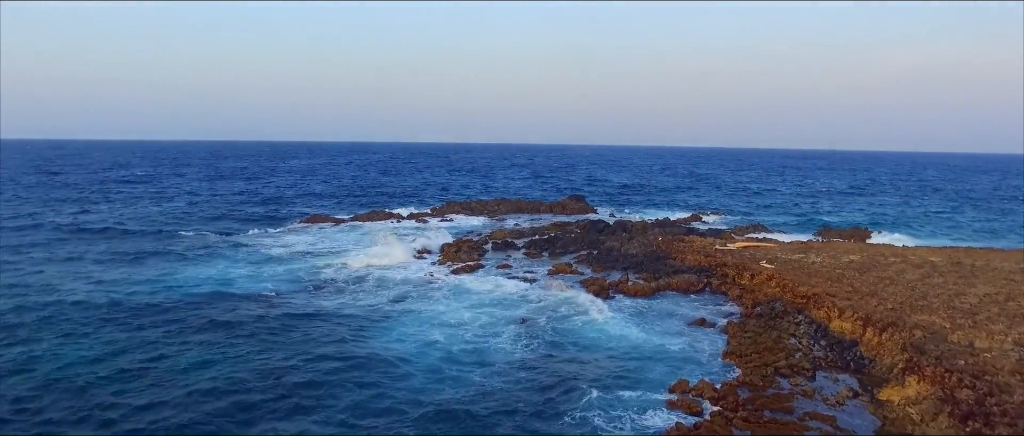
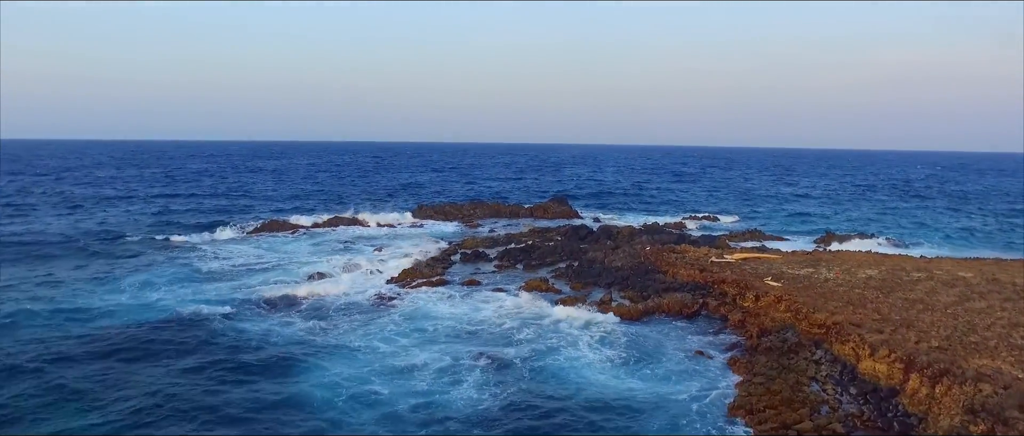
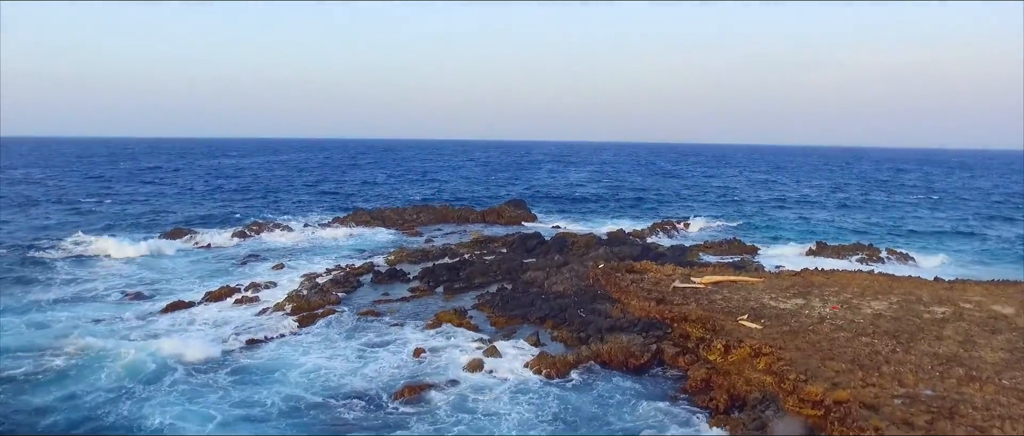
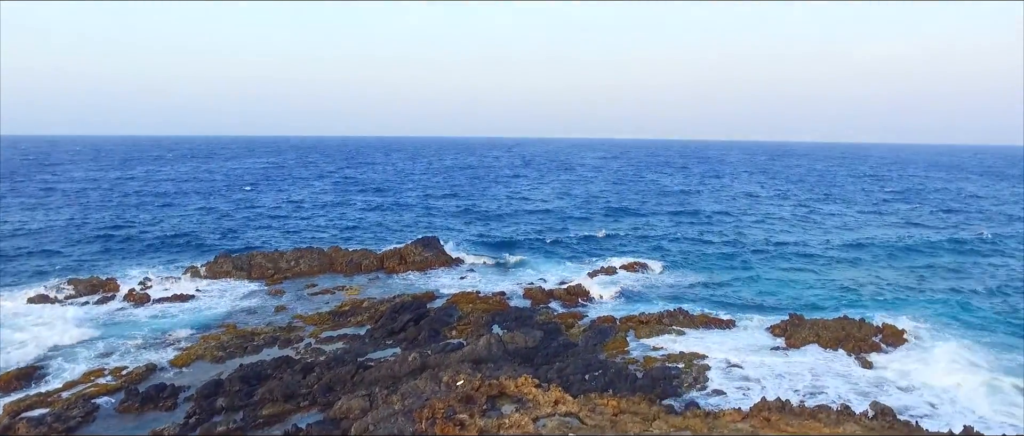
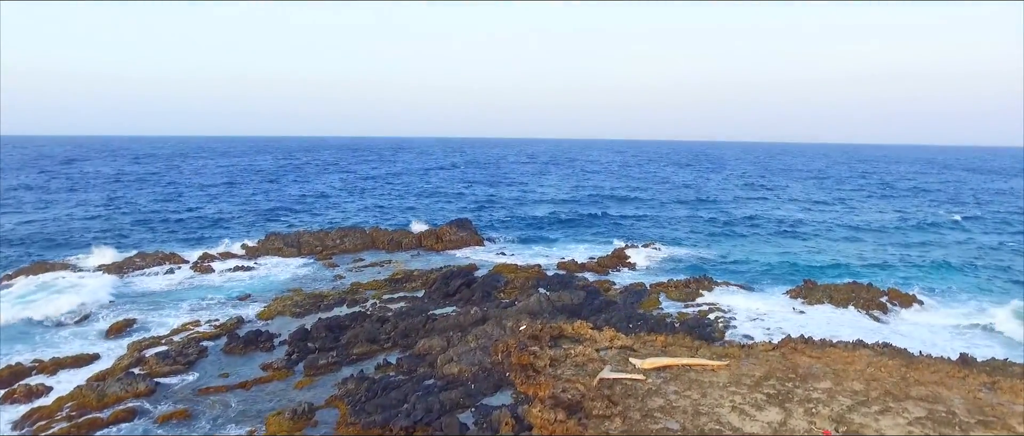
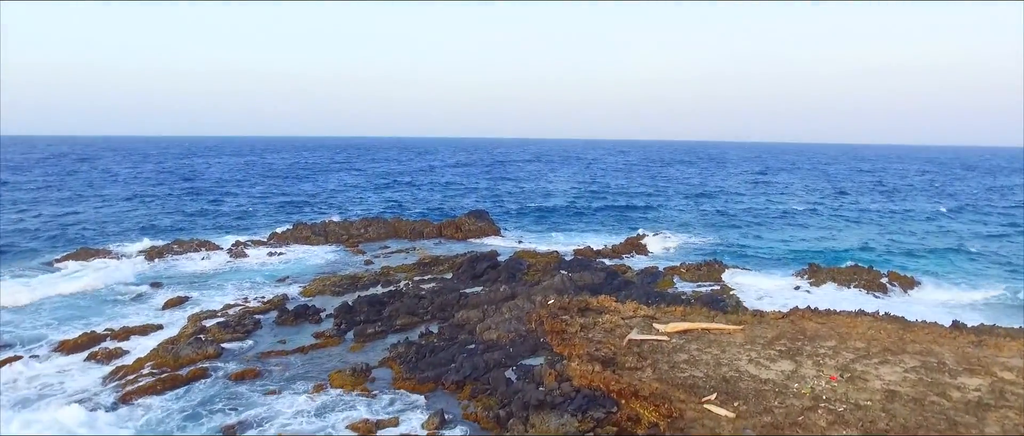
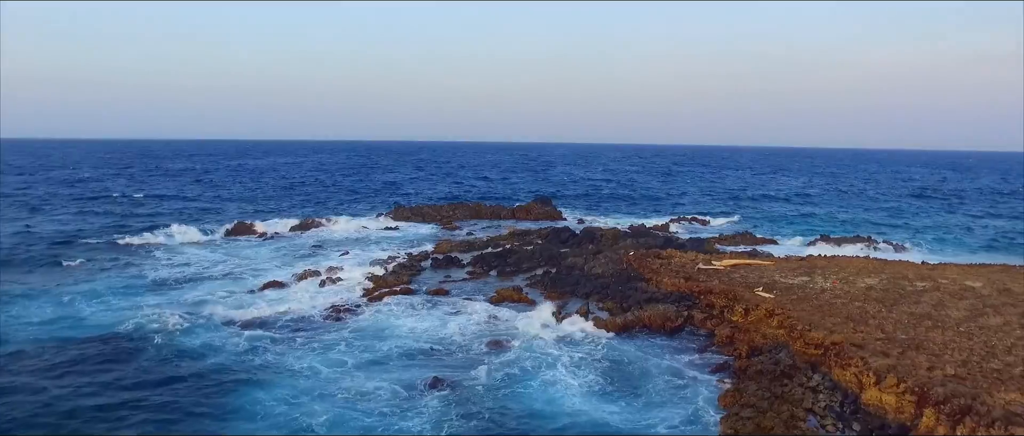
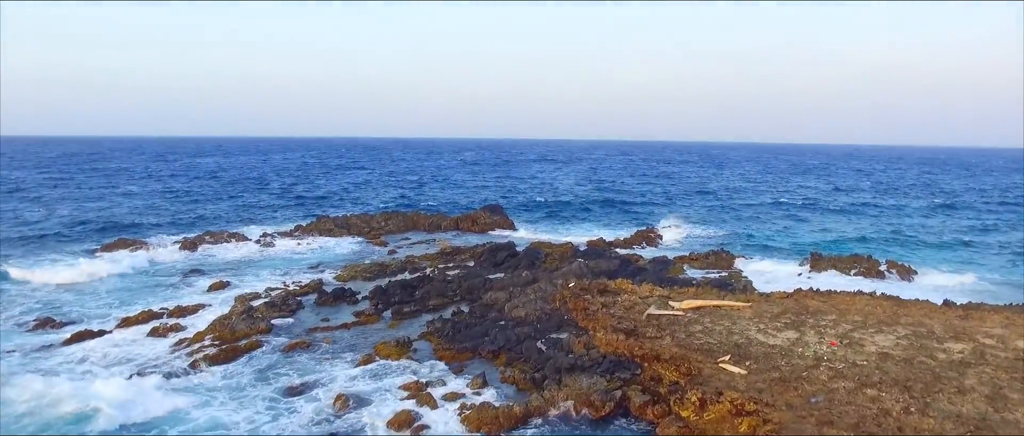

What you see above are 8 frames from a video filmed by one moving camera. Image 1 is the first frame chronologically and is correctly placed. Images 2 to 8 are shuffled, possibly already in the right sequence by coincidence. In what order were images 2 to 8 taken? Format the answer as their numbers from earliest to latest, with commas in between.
2, 7, 3, 8, 6, 5, 4
